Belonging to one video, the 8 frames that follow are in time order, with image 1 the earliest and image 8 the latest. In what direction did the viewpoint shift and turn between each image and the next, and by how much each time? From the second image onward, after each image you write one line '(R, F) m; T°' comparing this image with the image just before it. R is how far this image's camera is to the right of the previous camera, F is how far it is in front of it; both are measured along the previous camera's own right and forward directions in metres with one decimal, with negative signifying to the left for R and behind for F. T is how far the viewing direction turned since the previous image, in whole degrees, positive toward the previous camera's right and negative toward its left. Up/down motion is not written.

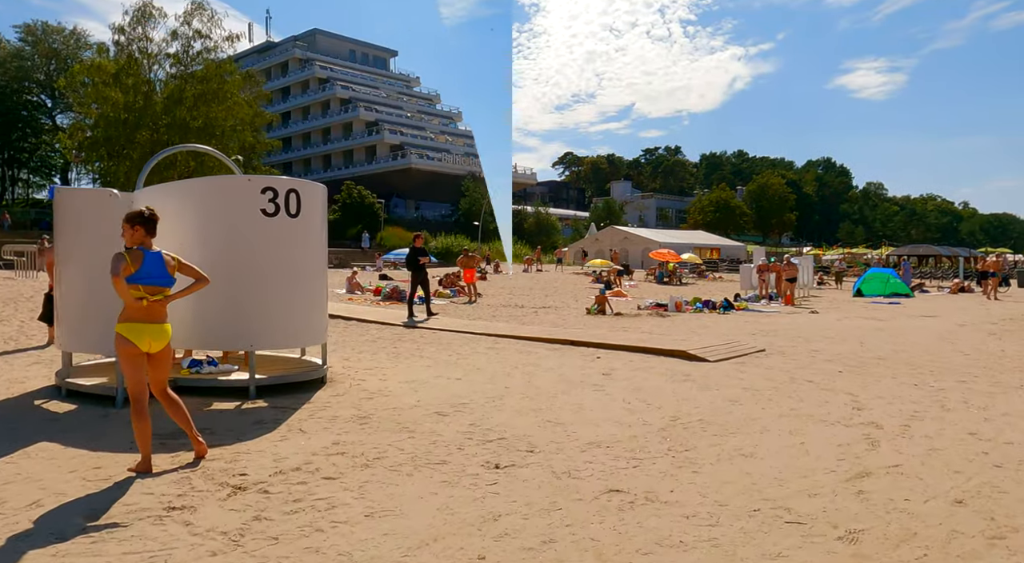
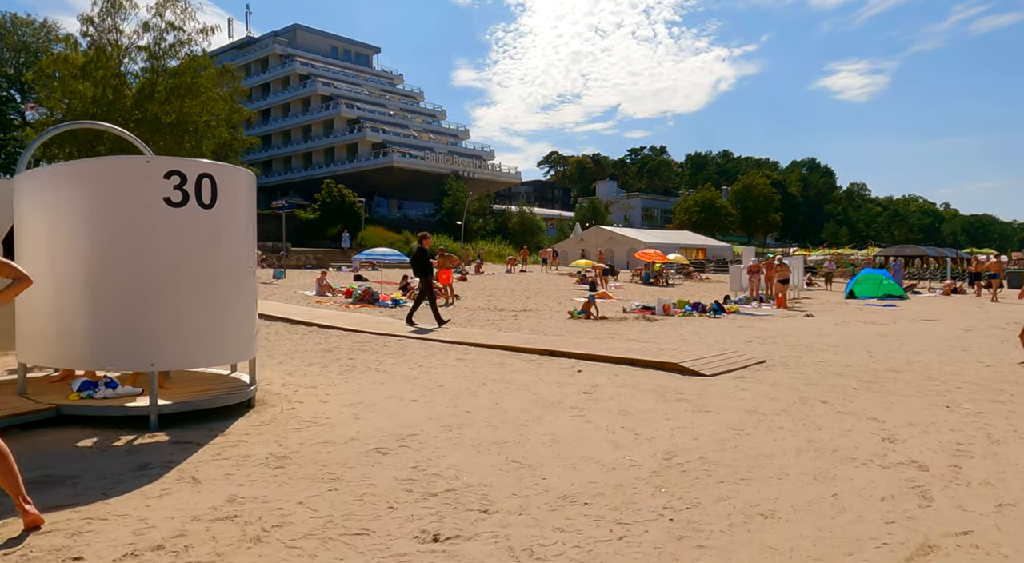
(+0.2, +1.1) m; +1°
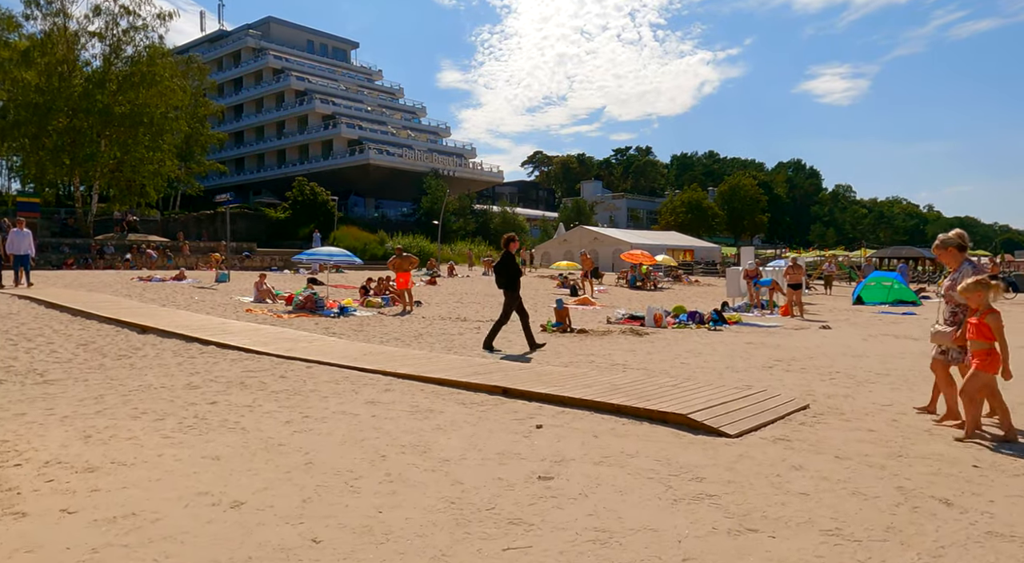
(+0.5, +2.8) m; +1°
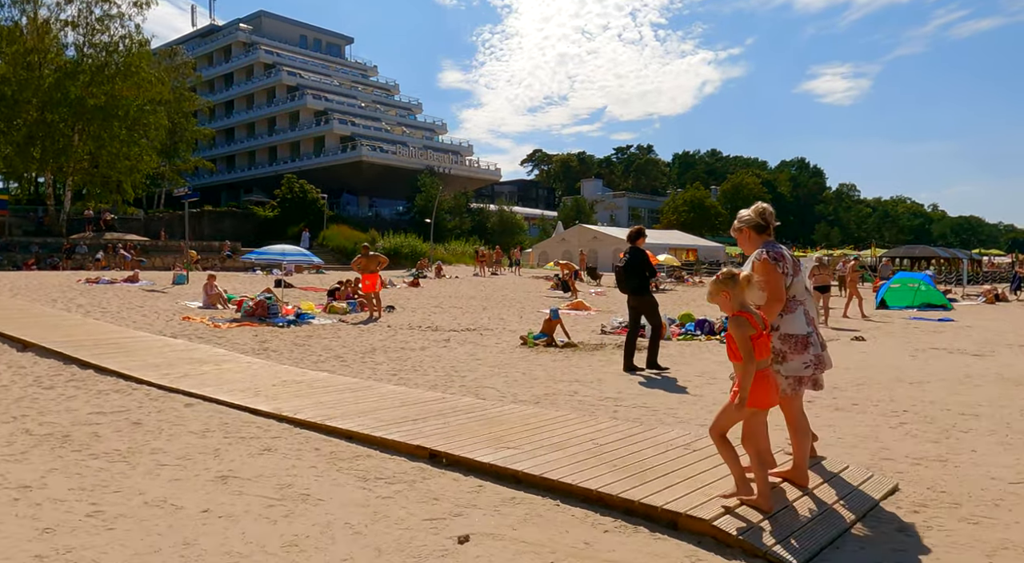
(+0.4, +2.3) m; 0°
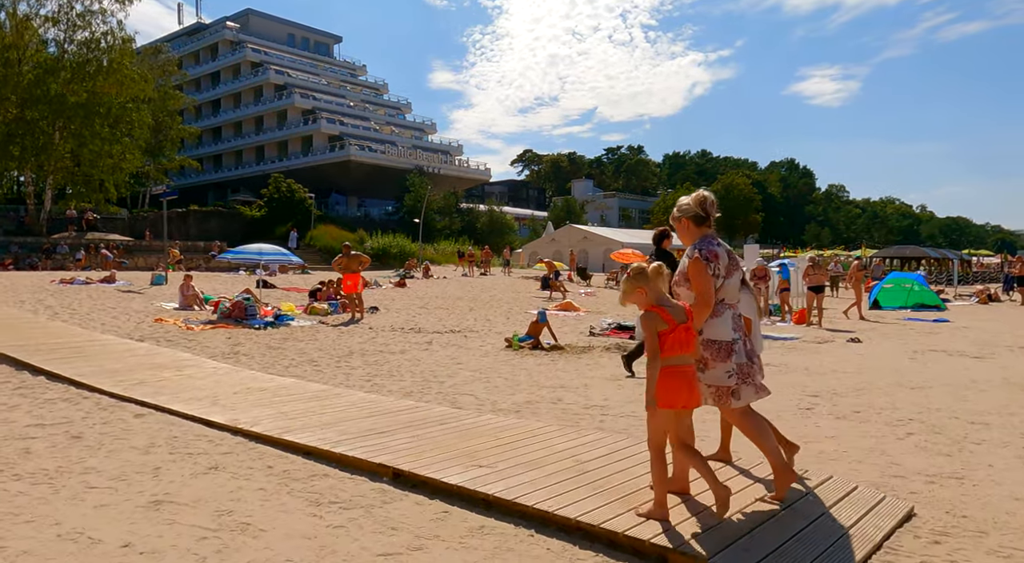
(+0.1, +0.5) m; +1°
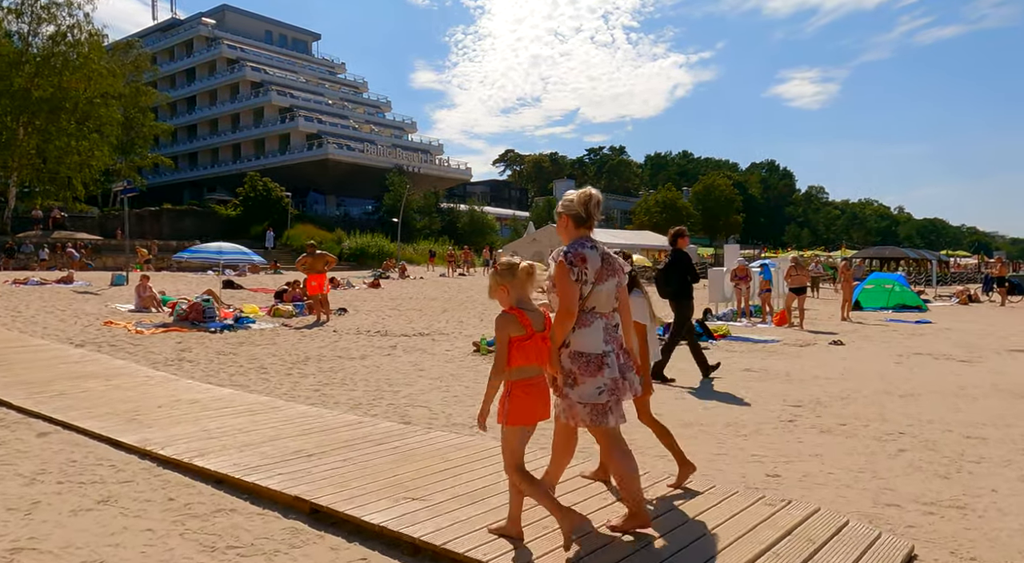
(+0.2, +0.6) m; +1°
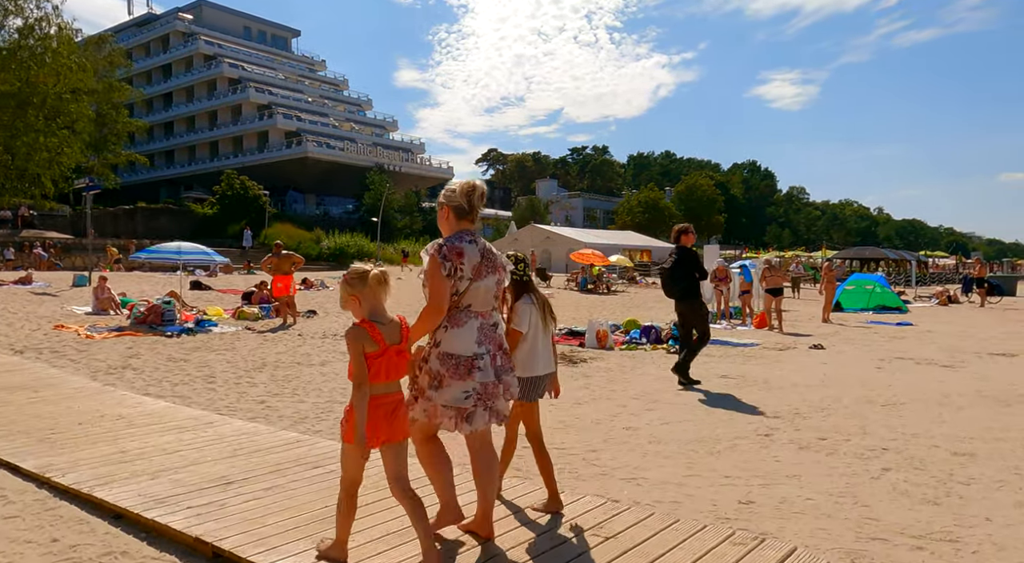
(+0.2, +0.5) m; +1°
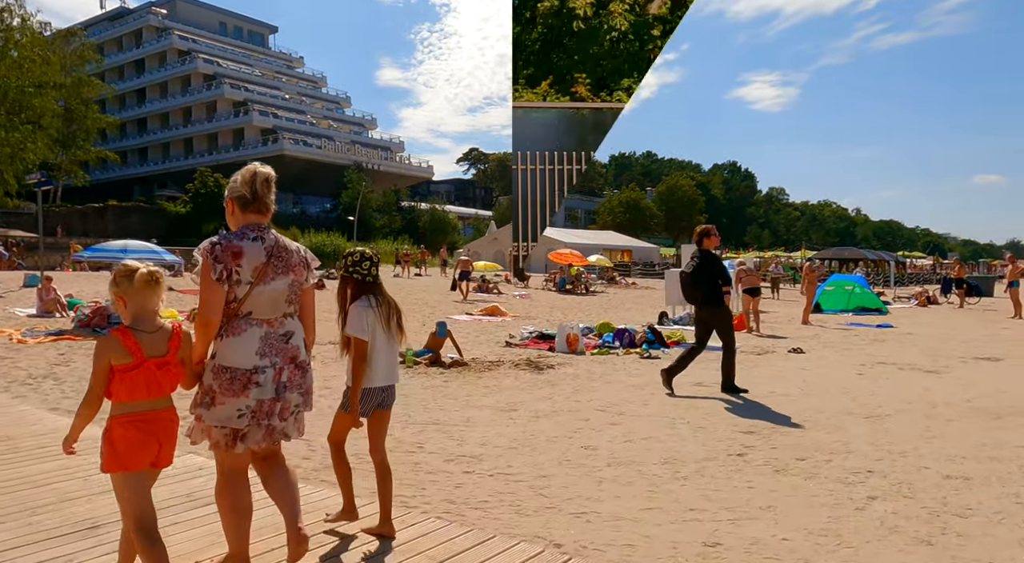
(+0.3, +0.6) m; +1°
